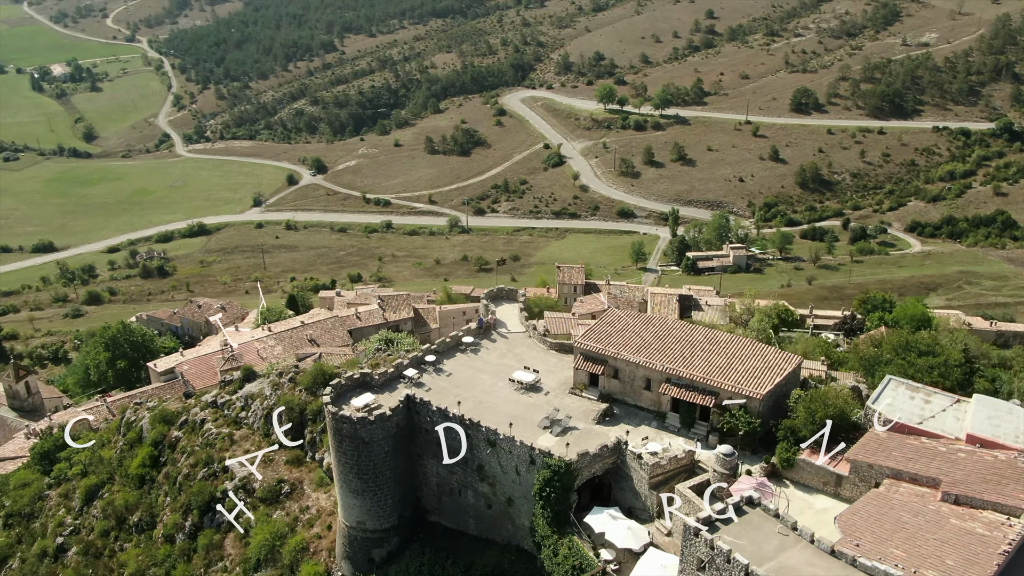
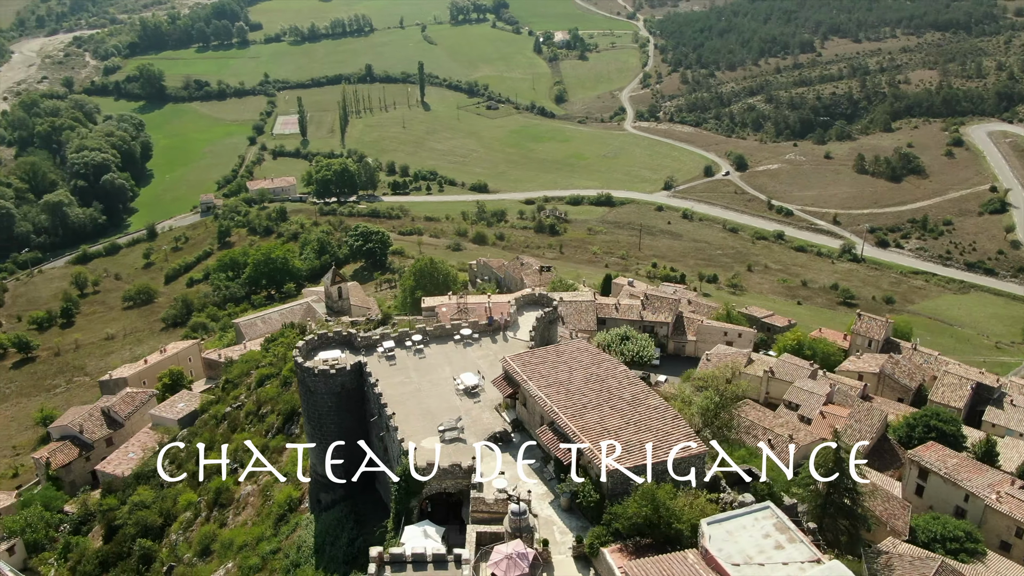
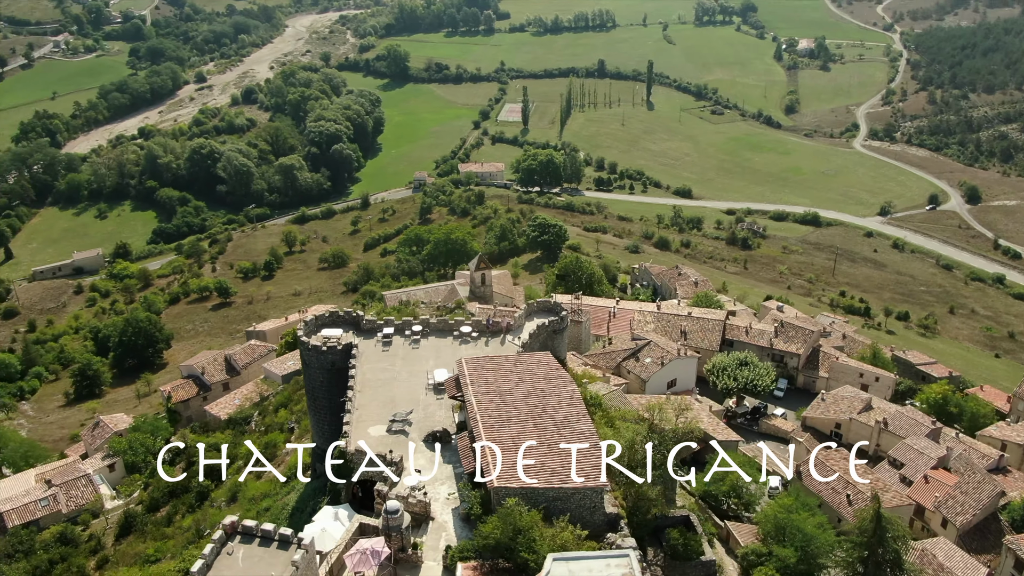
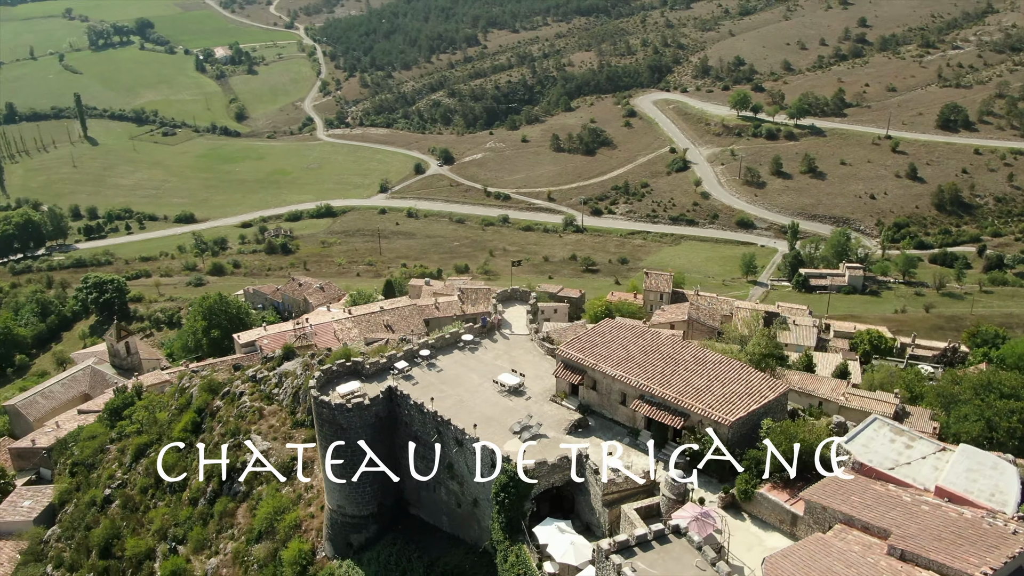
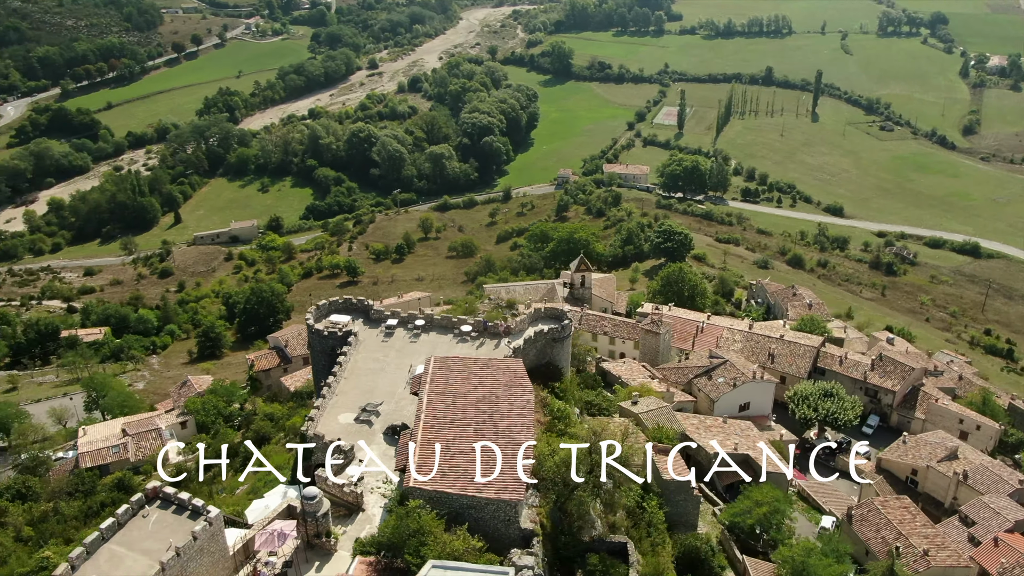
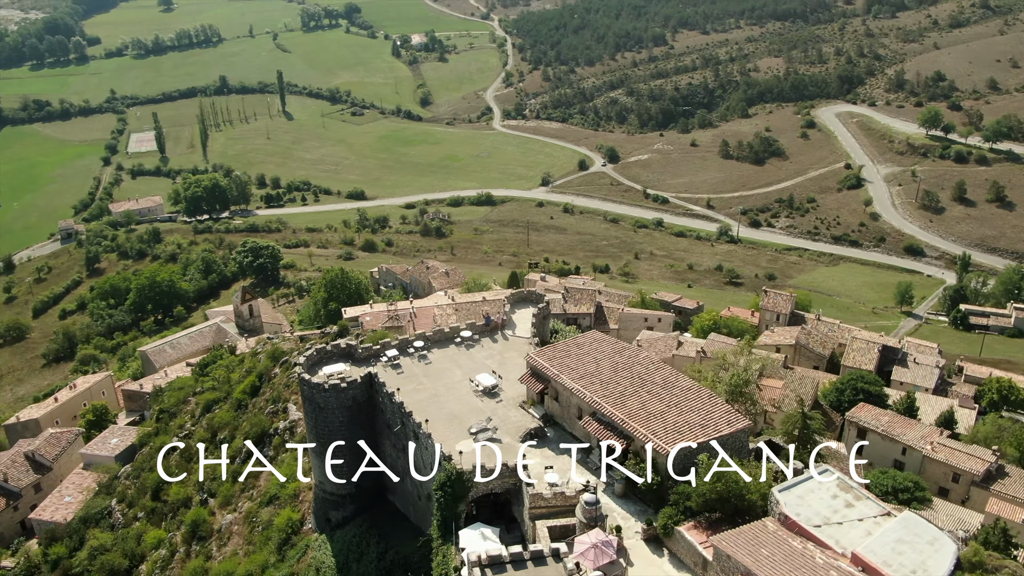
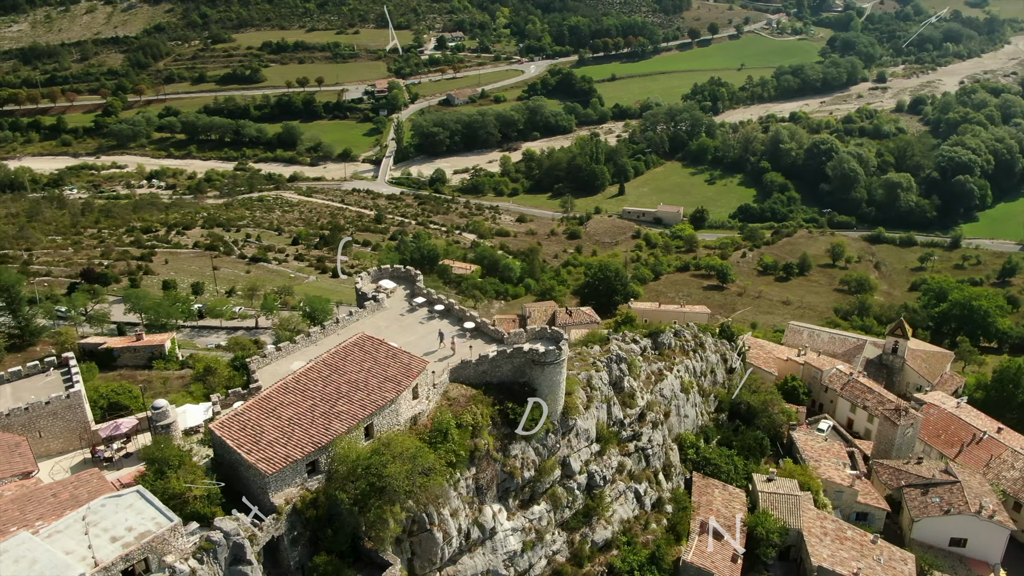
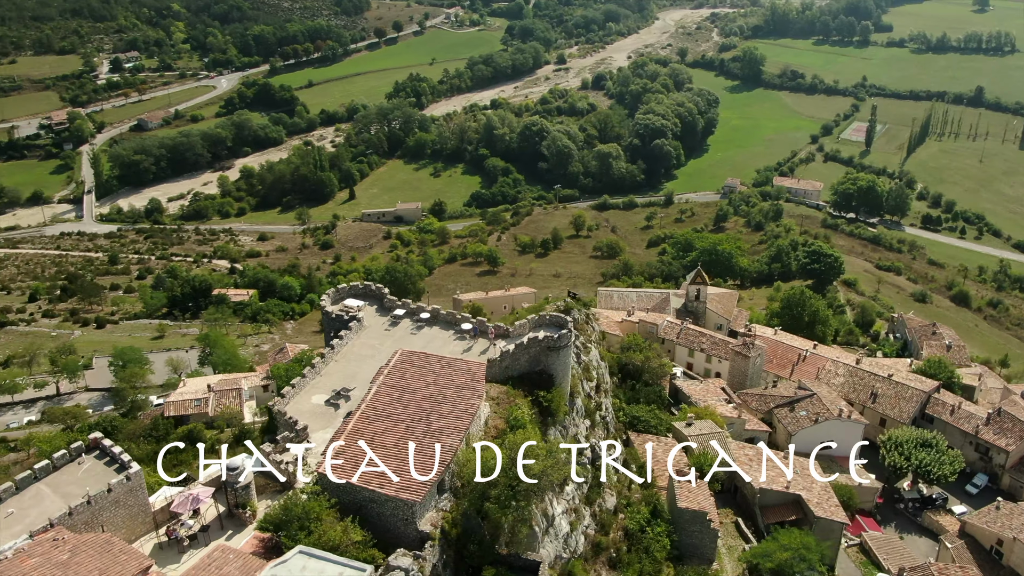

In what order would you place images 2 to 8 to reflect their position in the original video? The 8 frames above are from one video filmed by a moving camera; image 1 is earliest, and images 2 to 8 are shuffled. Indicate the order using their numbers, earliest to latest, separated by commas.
4, 6, 2, 3, 5, 8, 7
